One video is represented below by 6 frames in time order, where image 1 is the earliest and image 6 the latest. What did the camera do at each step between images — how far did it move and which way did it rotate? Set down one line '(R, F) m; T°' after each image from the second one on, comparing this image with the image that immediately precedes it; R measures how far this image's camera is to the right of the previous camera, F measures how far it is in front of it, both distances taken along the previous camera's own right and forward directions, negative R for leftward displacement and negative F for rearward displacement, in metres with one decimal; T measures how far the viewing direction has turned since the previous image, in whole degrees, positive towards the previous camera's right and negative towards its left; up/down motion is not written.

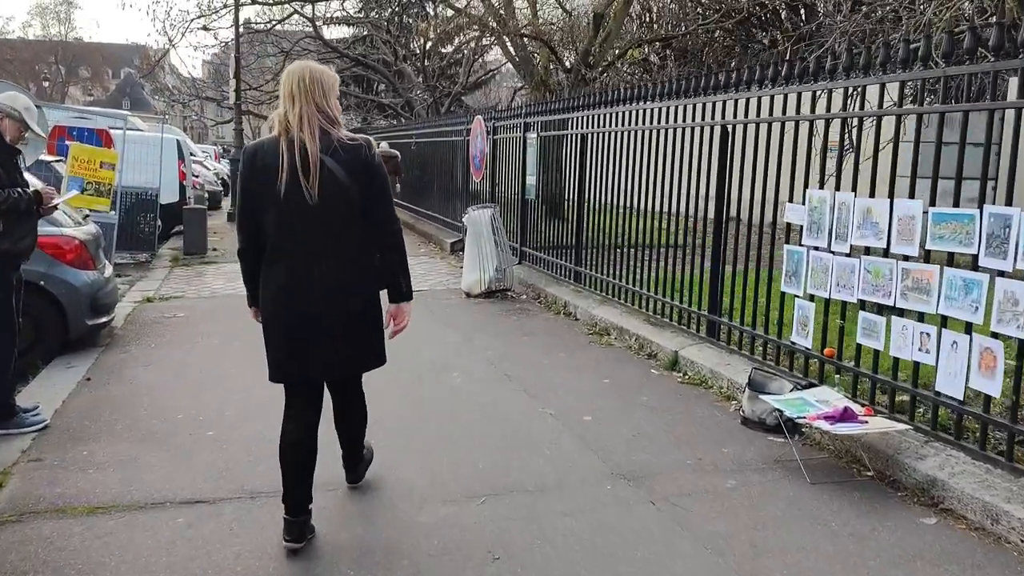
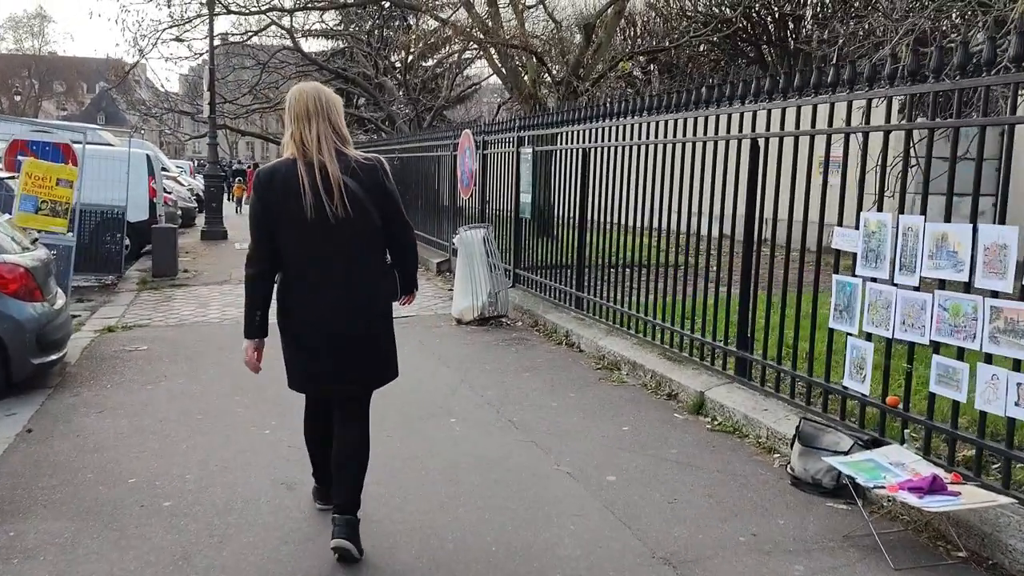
(-0.1, +0.7) m; +1°
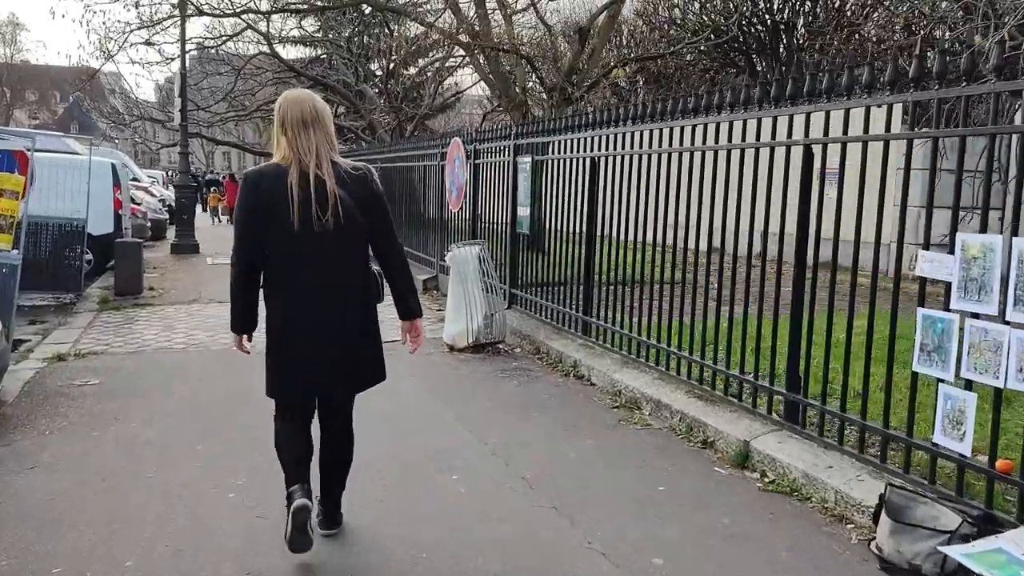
(-0.2, +0.8) m; +1°
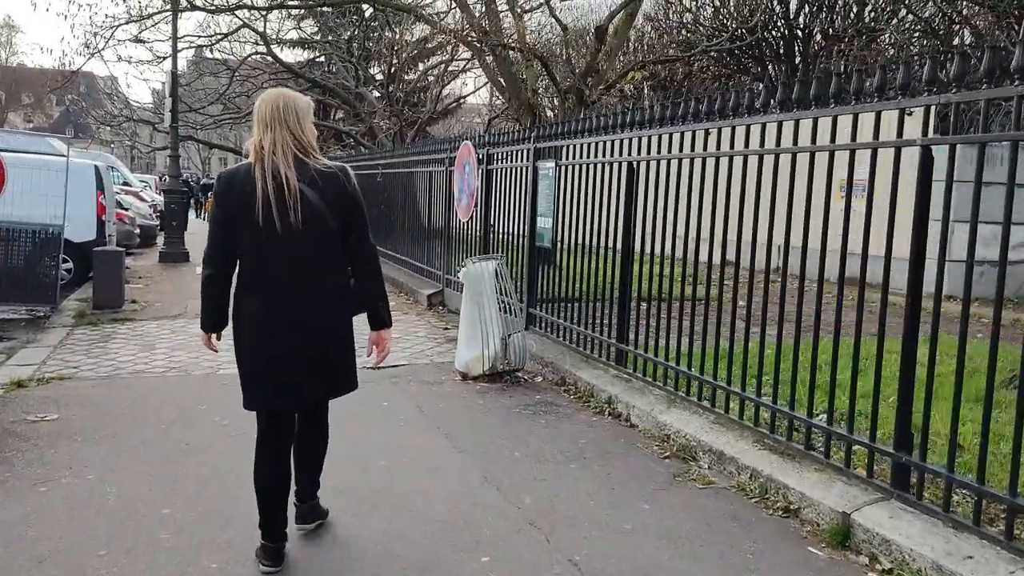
(-0.2, +0.9) m; 0°
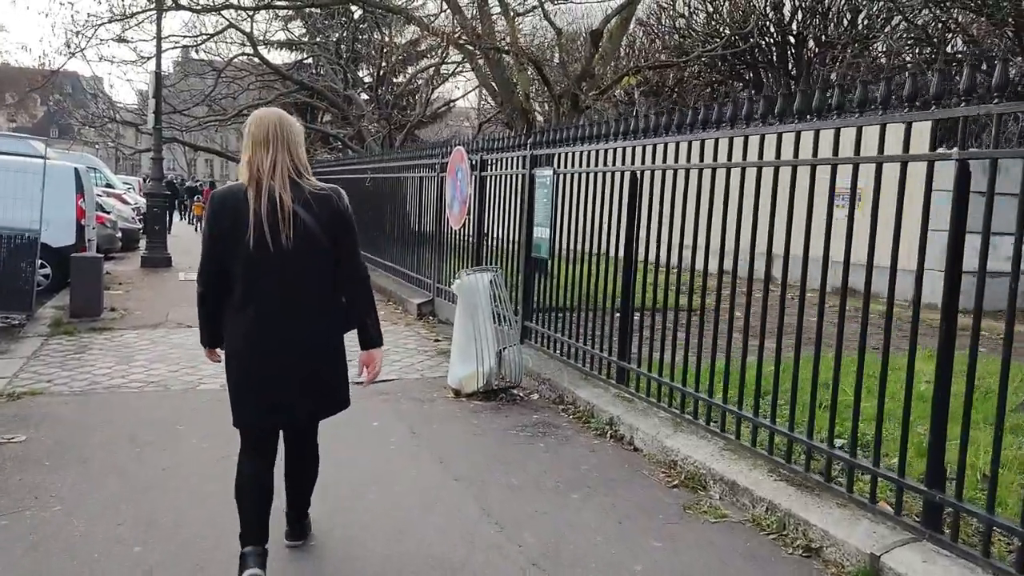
(-0.1, +0.3) m; +1°
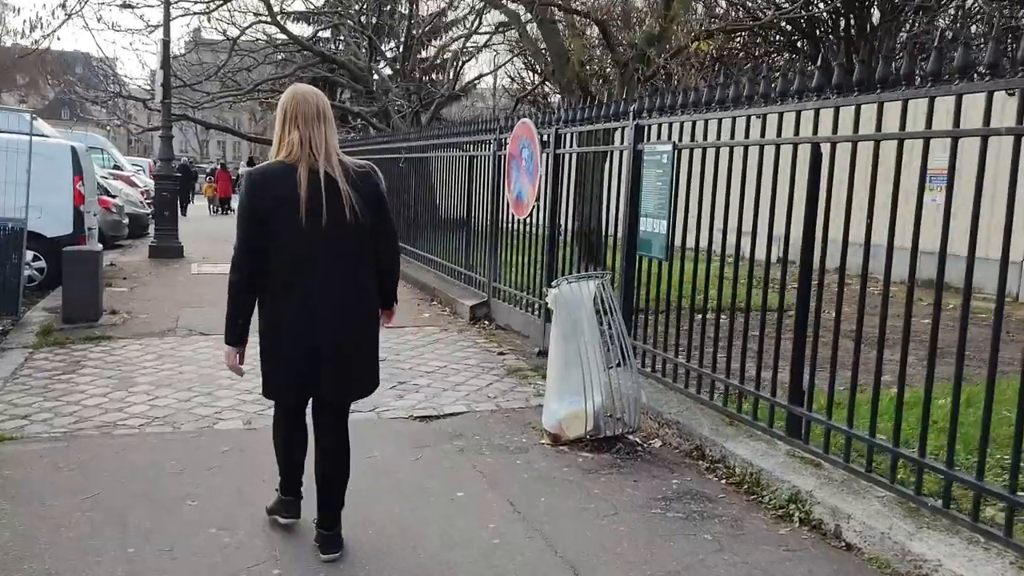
(-0.6, +1.6) m; -1°
